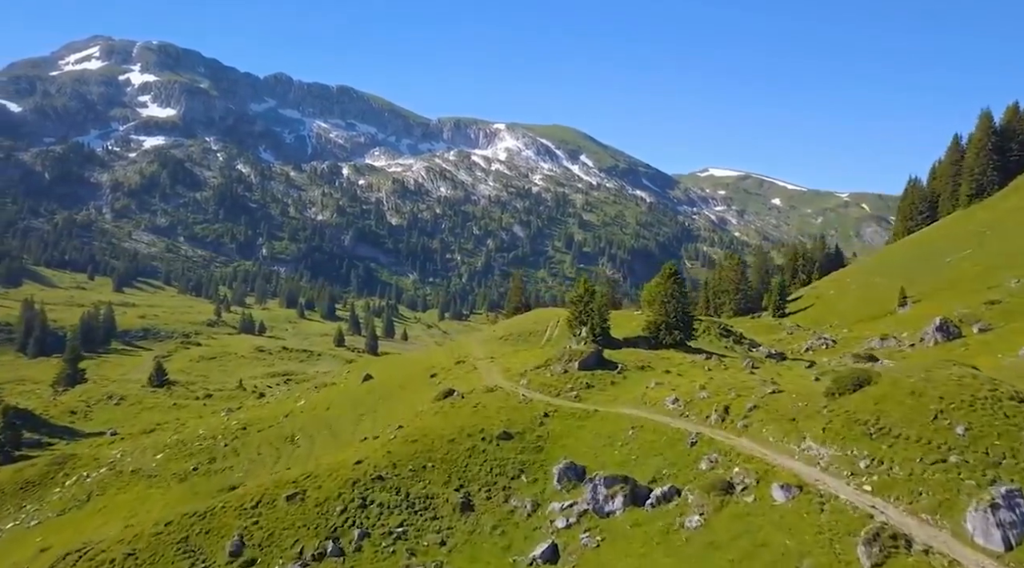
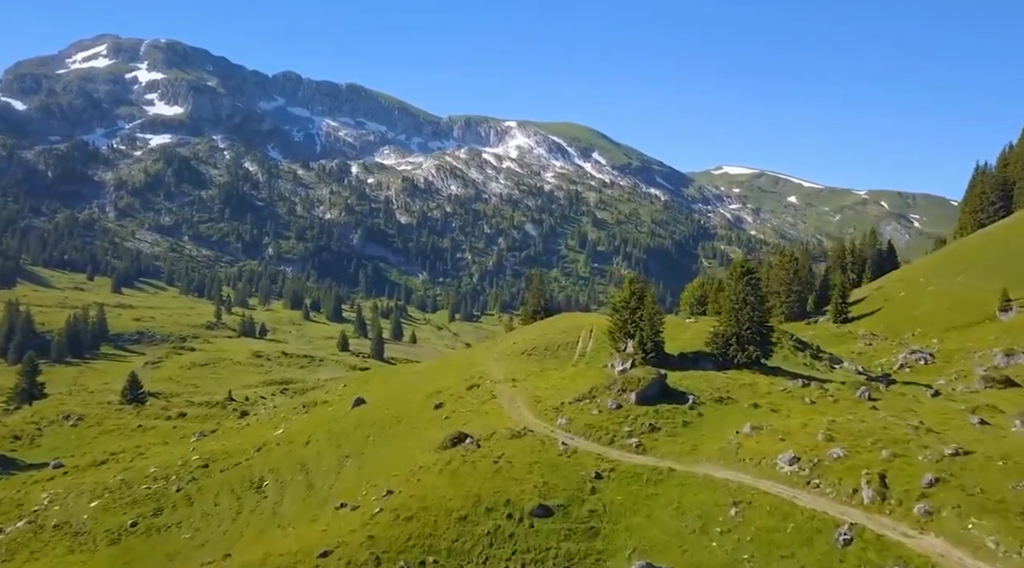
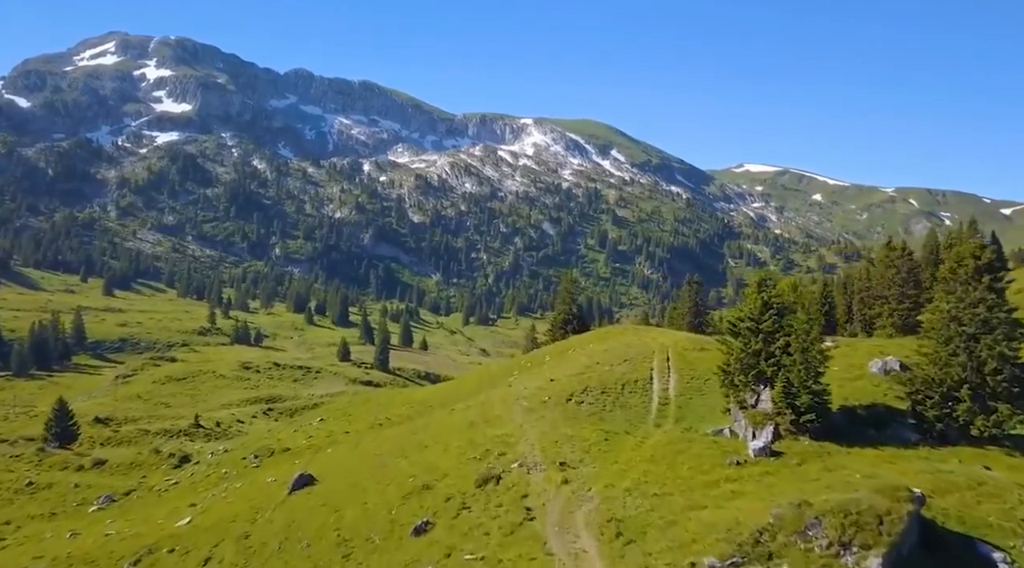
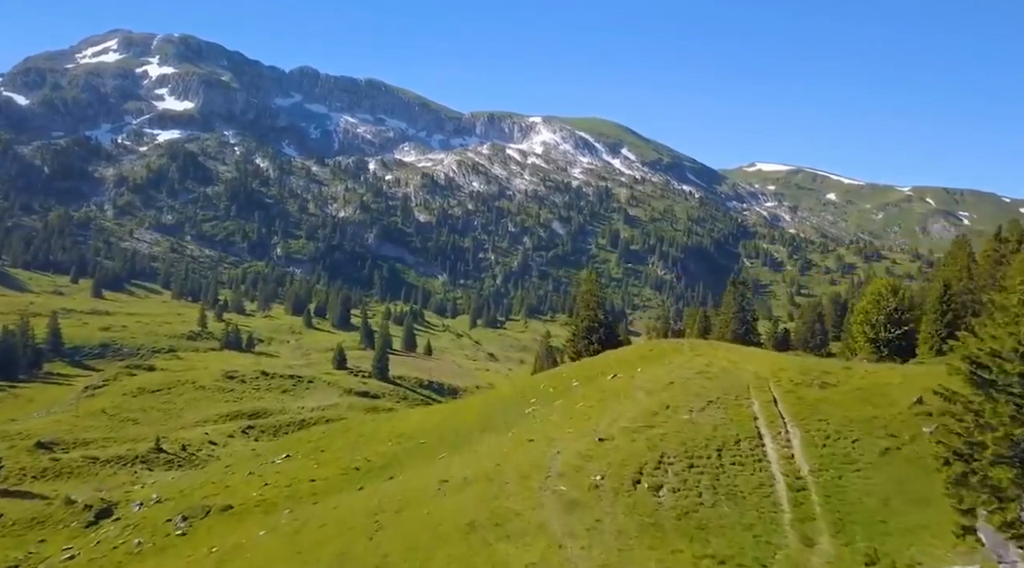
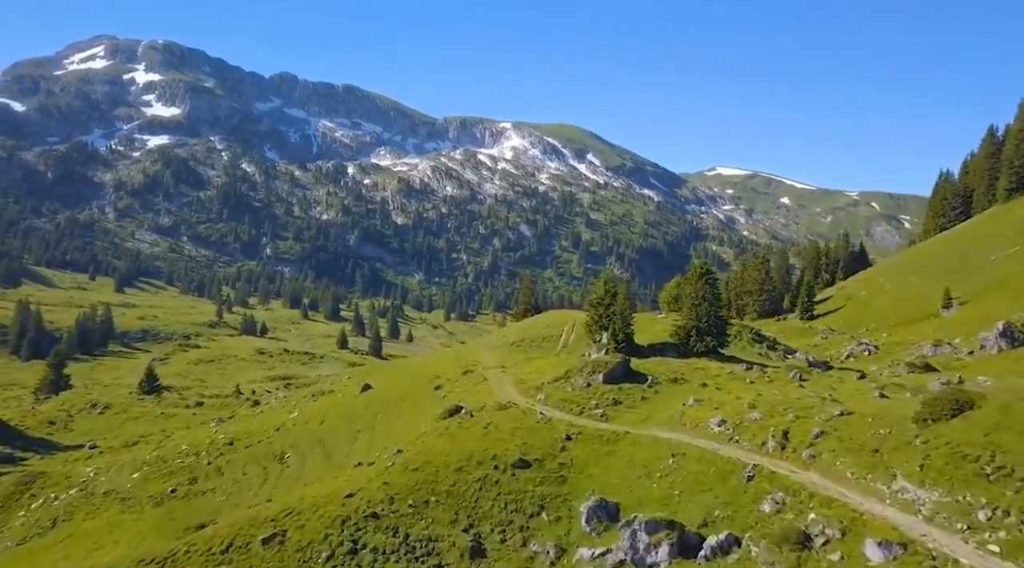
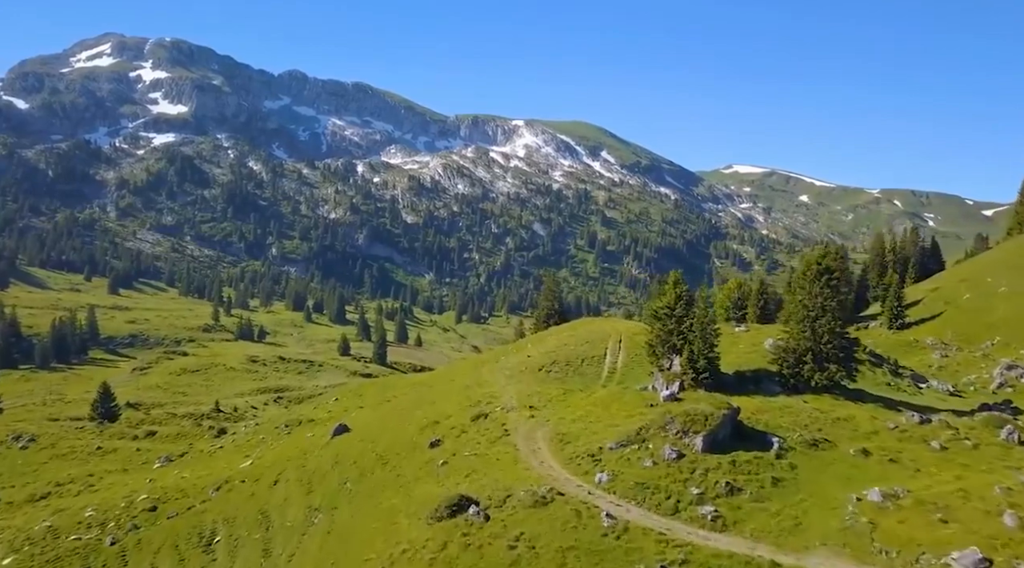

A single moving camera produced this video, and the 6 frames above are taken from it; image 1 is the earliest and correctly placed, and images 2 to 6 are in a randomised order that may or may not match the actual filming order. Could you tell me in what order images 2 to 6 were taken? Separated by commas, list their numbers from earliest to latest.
5, 2, 6, 3, 4
